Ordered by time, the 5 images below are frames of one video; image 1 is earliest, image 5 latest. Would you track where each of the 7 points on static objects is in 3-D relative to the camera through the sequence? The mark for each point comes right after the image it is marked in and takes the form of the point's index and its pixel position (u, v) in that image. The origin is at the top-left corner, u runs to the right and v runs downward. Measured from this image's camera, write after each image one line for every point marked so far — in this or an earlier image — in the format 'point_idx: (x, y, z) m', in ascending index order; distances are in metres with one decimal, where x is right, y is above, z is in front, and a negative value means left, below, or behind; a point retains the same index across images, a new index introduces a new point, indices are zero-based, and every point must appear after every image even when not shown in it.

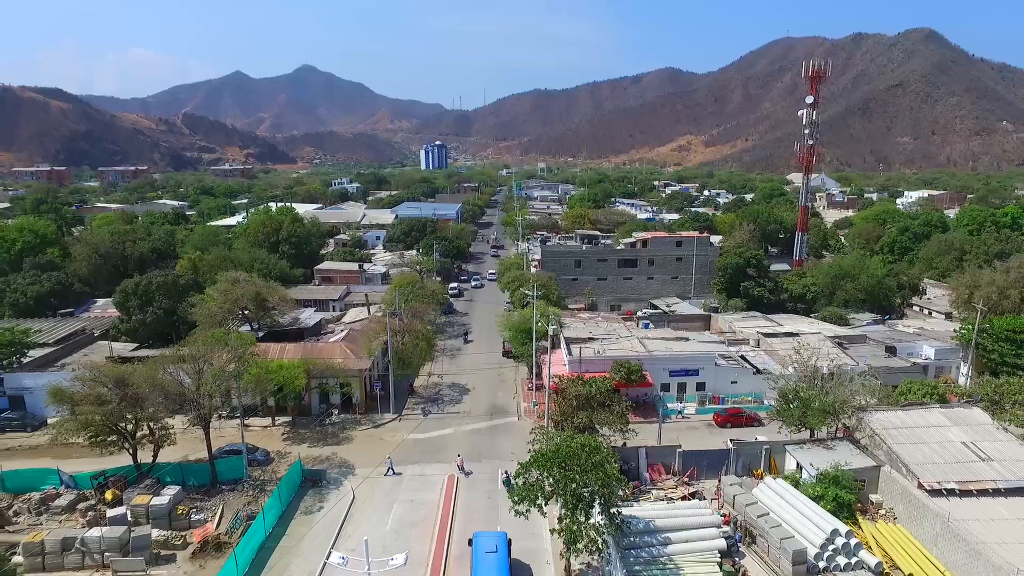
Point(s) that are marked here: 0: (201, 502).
0: (-9.4, -6.5, +18.1) m
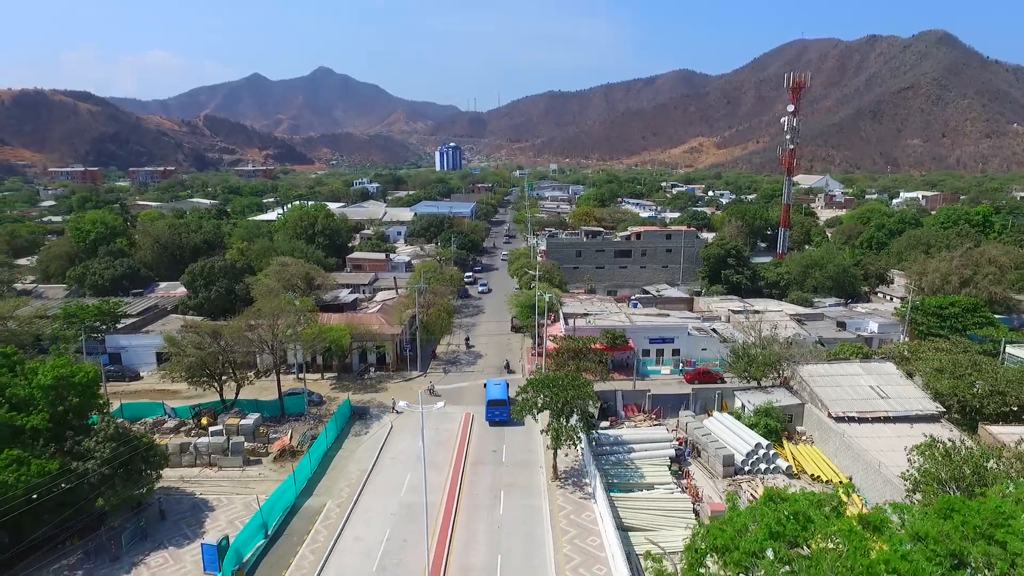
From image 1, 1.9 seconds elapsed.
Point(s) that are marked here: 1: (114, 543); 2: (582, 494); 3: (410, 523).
0: (-9.3, -5.5, +23.5) m
1: (-10.9, -6.9, +16.3) m
2: (+2.2, -6.5, +19.0) m
3: (-3.0, -7.0, +17.8) m
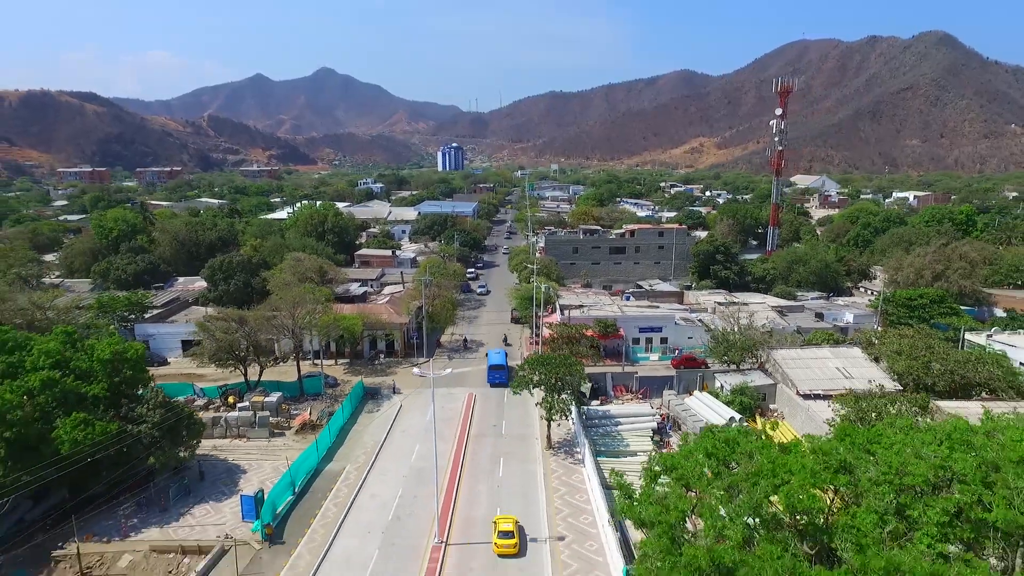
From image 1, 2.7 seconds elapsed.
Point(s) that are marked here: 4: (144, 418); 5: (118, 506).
0: (-9.4, -5.0, +25.8) m
1: (-10.9, -6.5, +18.6) m
2: (+2.2, -6.1, +21.3) m
3: (-3.1, -6.6, +20.1) m
4: (-11.3, -4.0, +18.3) m
5: (-12.1, -6.7, +18.3) m
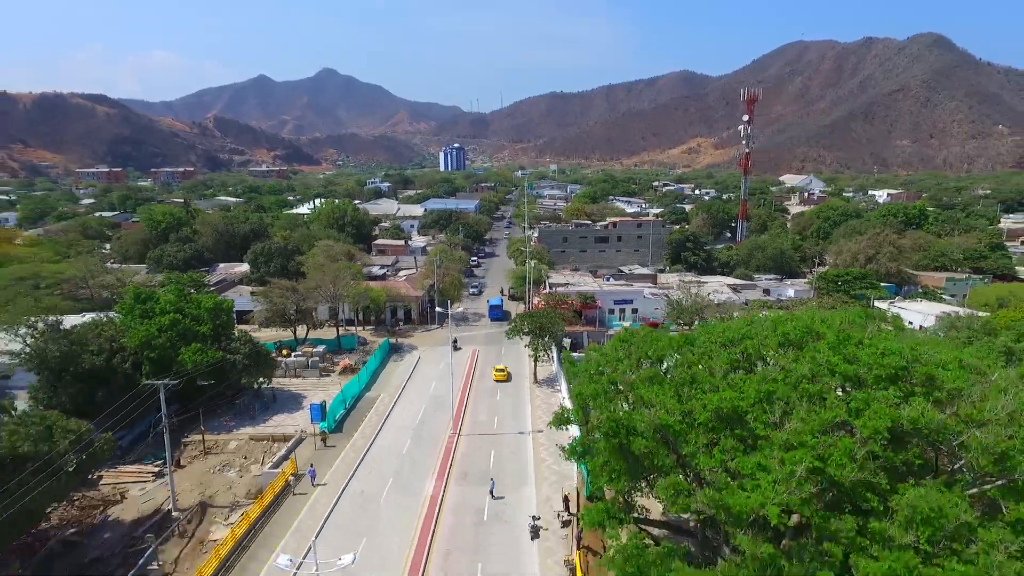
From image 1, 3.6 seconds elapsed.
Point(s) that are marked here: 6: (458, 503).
0: (-9.6, -3.7, +32.5) m
1: (-11.2, -5.2, +25.4) m
2: (+1.9, -4.8, +28.0) m
3: (-3.3, -5.2, +26.8) m
4: (-11.5, -2.6, +25.0) m
5: (-12.3, -5.3, +25.0) m
6: (-1.7, -6.6, +18.5) m
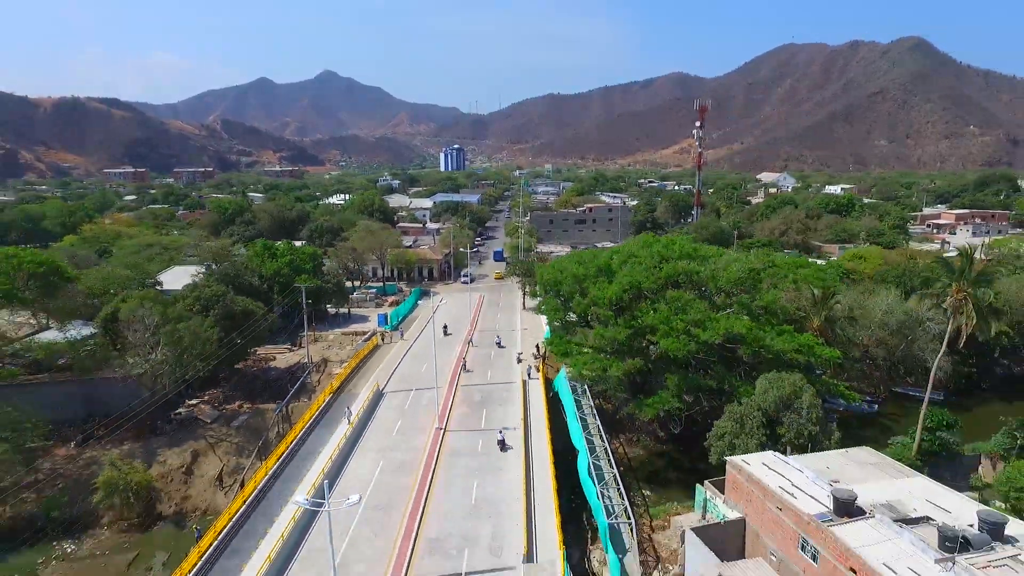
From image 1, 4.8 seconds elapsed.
0: (-9.9, -0.7, +45.8) m
1: (-11.4, -2.2, +38.6) m
2: (+1.7, -1.7, +41.2) m
3: (-3.6, -2.2, +40.1) m
4: (-11.8, +0.4, +38.3) m
5: (-12.6, -2.3, +38.2) m
6: (-1.9, -3.5, +31.7) m
